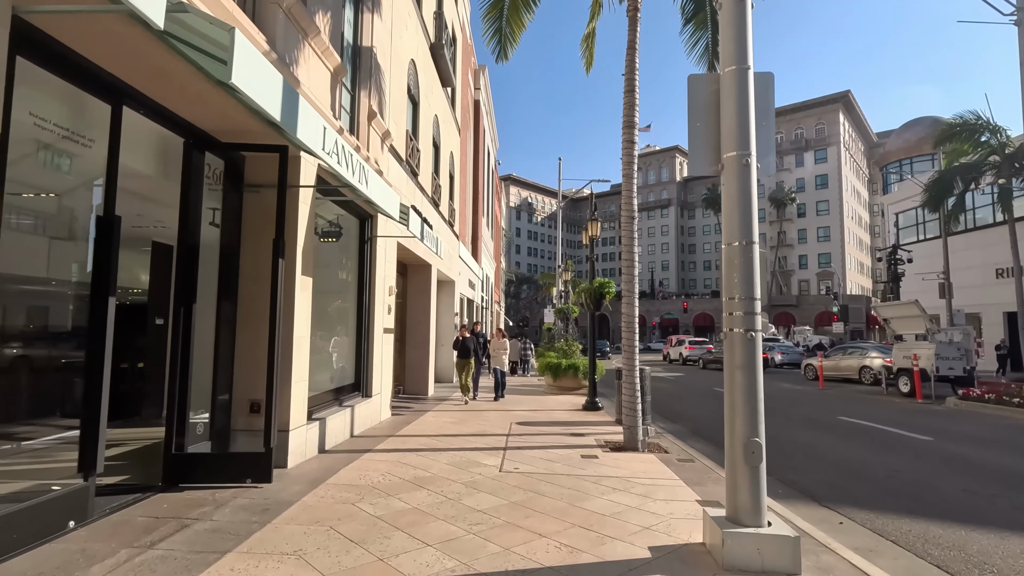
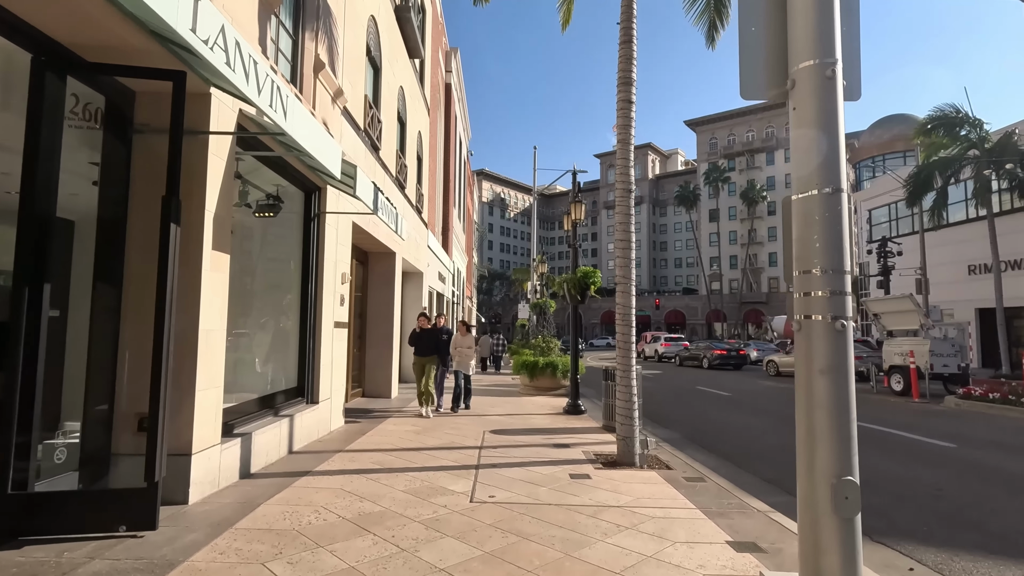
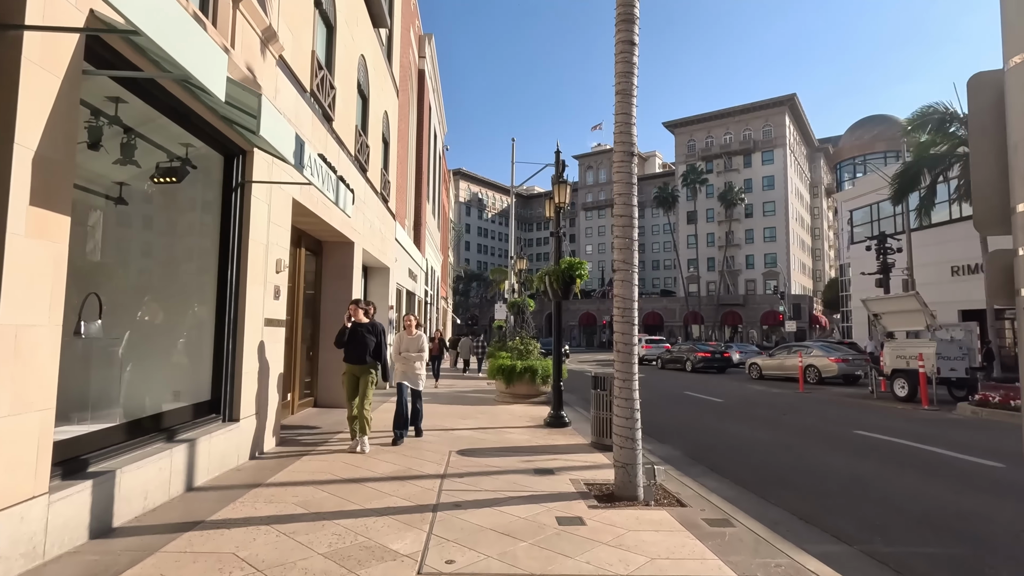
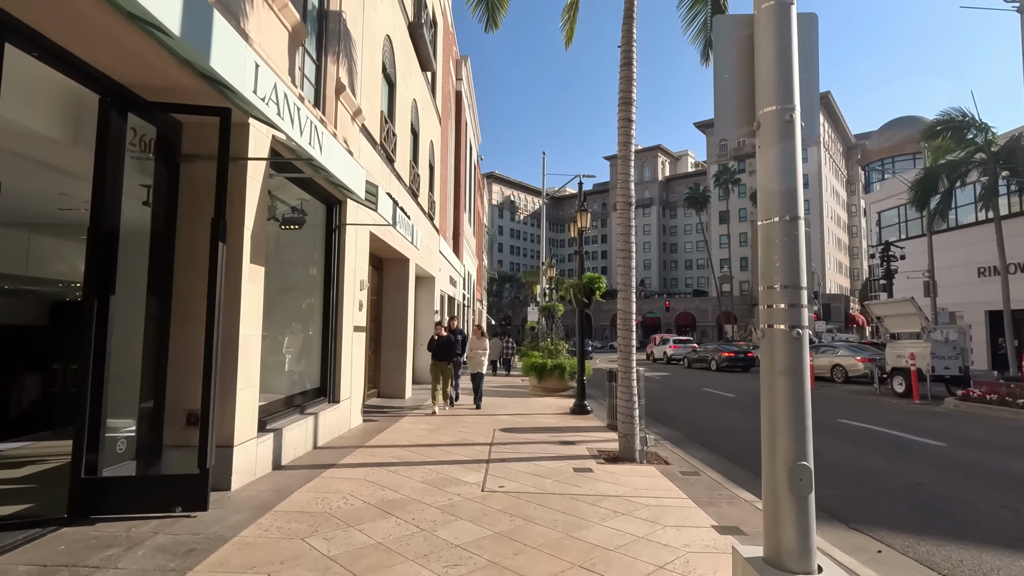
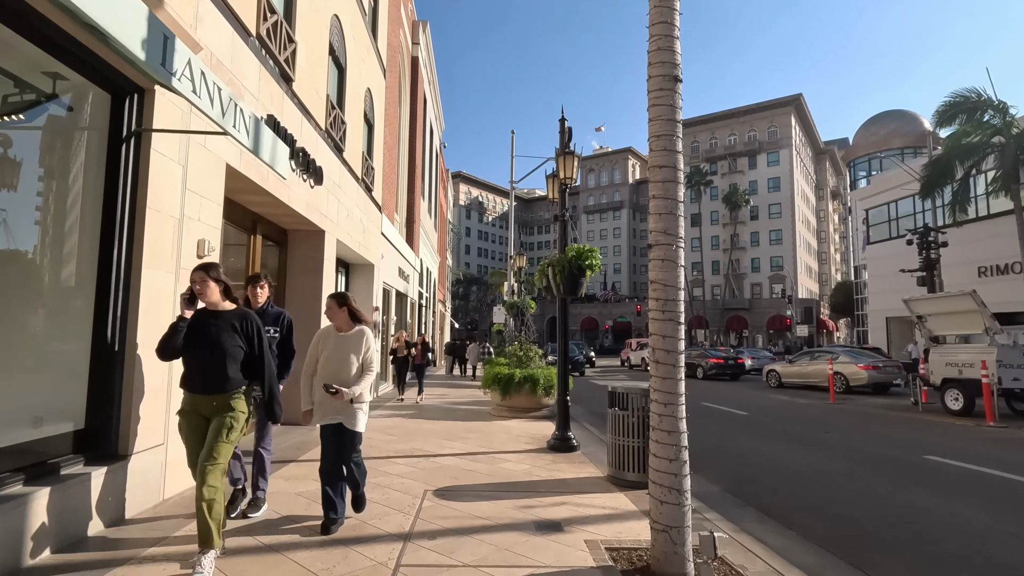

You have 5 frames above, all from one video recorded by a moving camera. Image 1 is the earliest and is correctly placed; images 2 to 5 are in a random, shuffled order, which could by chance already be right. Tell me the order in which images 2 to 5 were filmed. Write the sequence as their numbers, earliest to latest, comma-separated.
4, 2, 3, 5
